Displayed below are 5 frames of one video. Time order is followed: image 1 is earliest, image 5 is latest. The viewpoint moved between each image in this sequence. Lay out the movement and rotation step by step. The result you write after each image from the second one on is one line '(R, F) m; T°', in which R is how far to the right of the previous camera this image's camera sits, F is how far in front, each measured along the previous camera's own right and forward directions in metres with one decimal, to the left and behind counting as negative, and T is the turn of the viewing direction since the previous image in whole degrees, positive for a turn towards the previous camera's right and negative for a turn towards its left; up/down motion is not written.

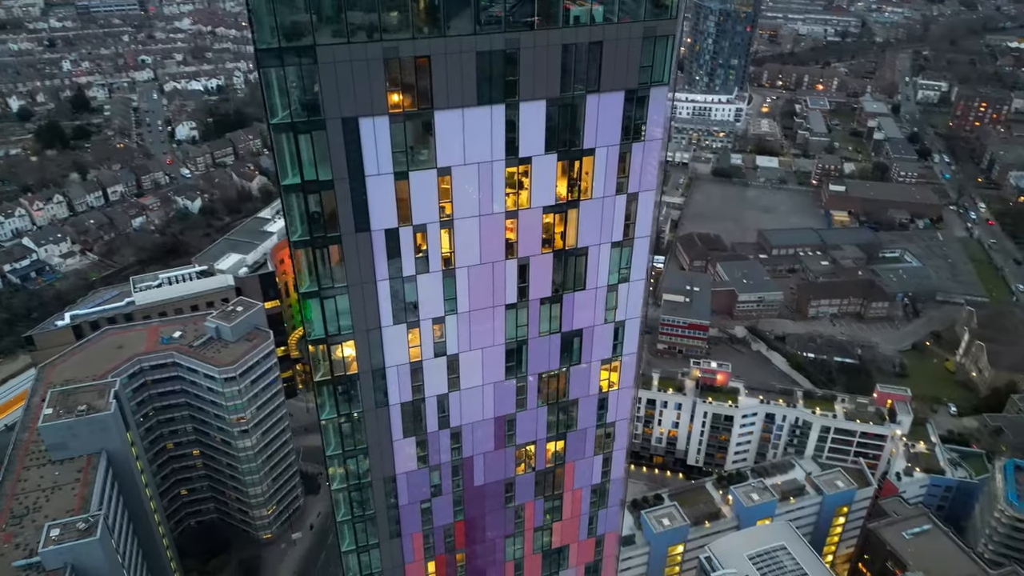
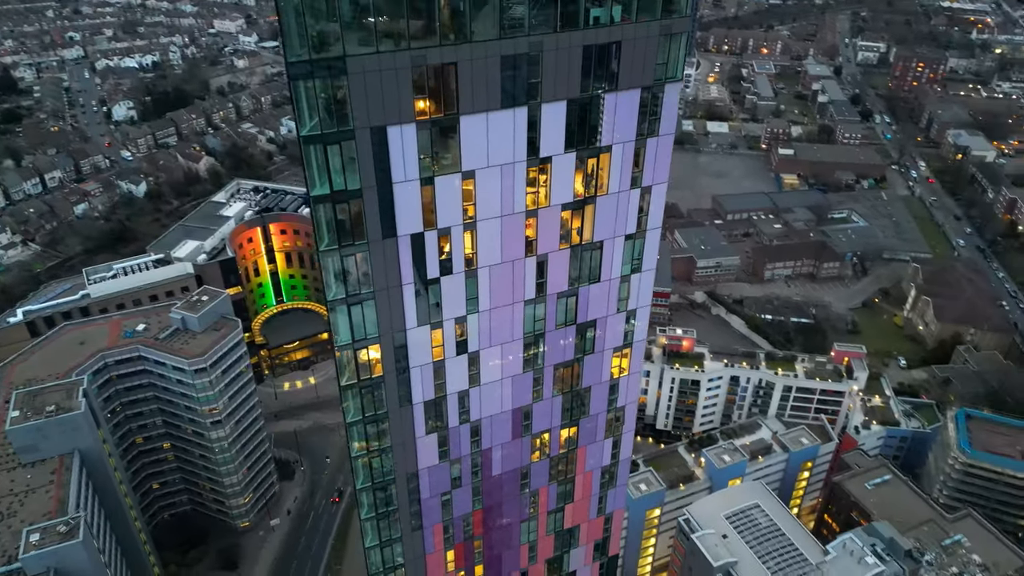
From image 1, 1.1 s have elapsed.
(-2.7, -0.3) m; +4°
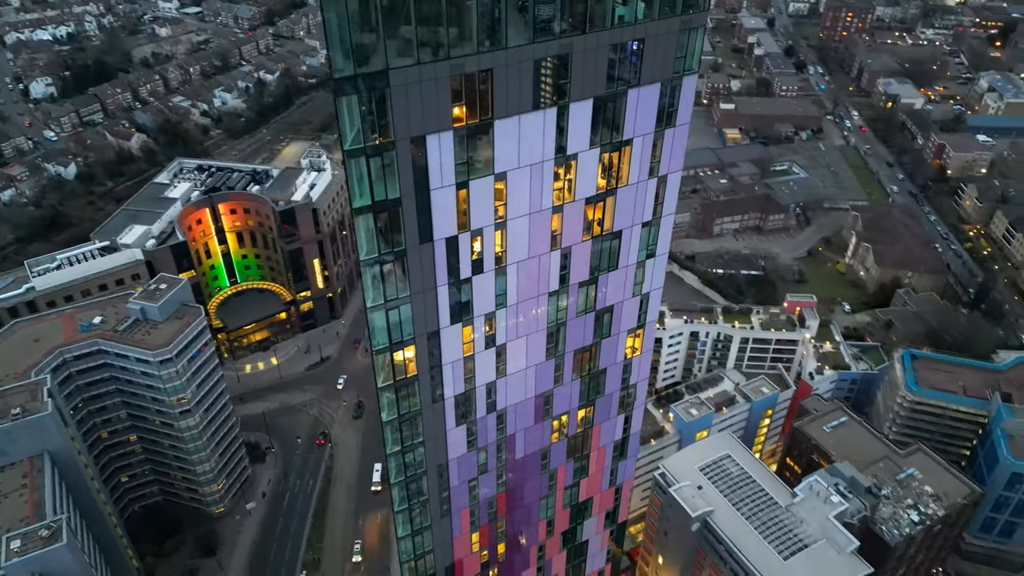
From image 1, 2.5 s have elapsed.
(-3.4, -0.5) m; +4°
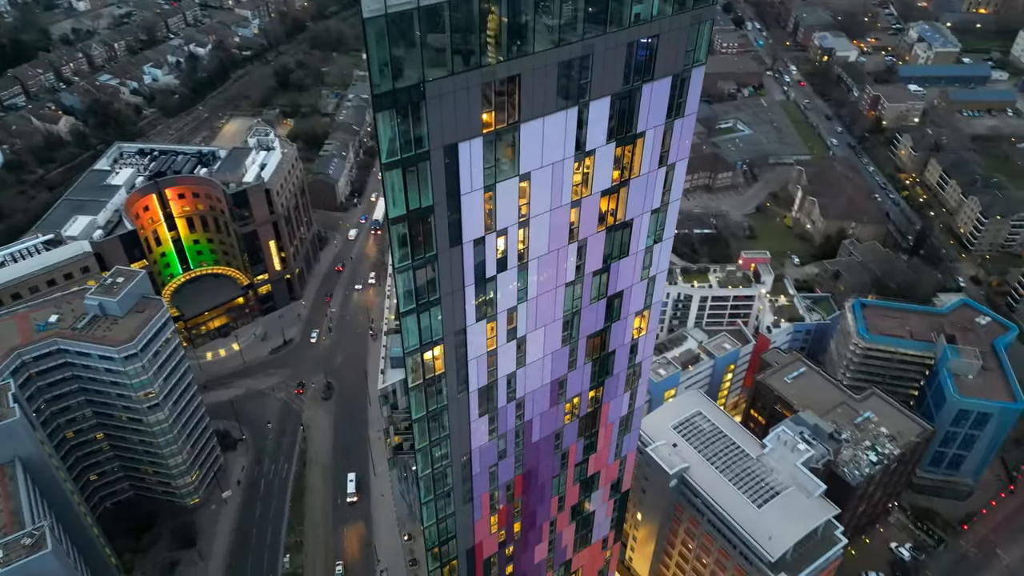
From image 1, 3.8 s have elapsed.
(-3.1, -0.5) m; +4°
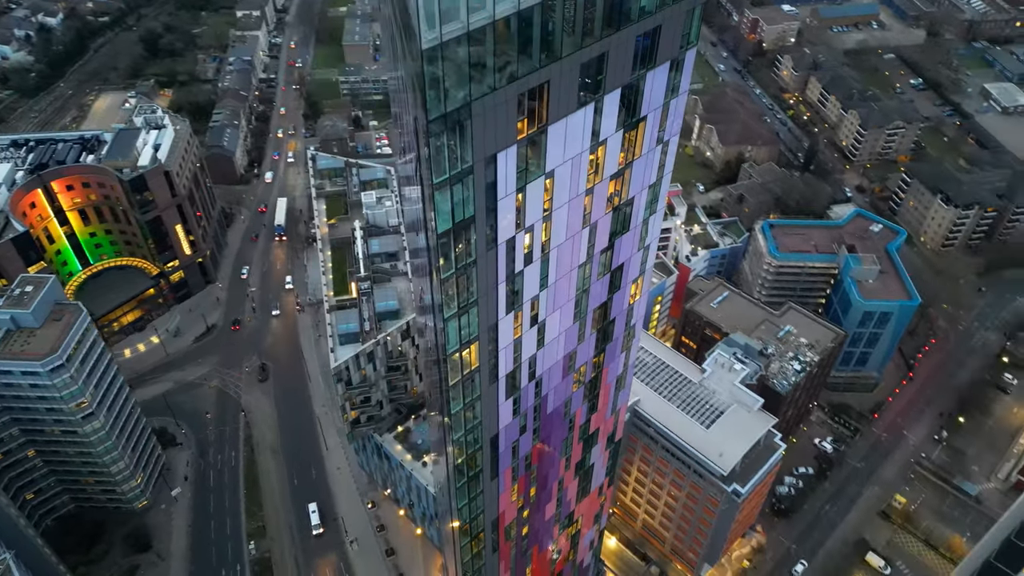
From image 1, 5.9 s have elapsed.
(-5.1, -0.7) m; +8°
